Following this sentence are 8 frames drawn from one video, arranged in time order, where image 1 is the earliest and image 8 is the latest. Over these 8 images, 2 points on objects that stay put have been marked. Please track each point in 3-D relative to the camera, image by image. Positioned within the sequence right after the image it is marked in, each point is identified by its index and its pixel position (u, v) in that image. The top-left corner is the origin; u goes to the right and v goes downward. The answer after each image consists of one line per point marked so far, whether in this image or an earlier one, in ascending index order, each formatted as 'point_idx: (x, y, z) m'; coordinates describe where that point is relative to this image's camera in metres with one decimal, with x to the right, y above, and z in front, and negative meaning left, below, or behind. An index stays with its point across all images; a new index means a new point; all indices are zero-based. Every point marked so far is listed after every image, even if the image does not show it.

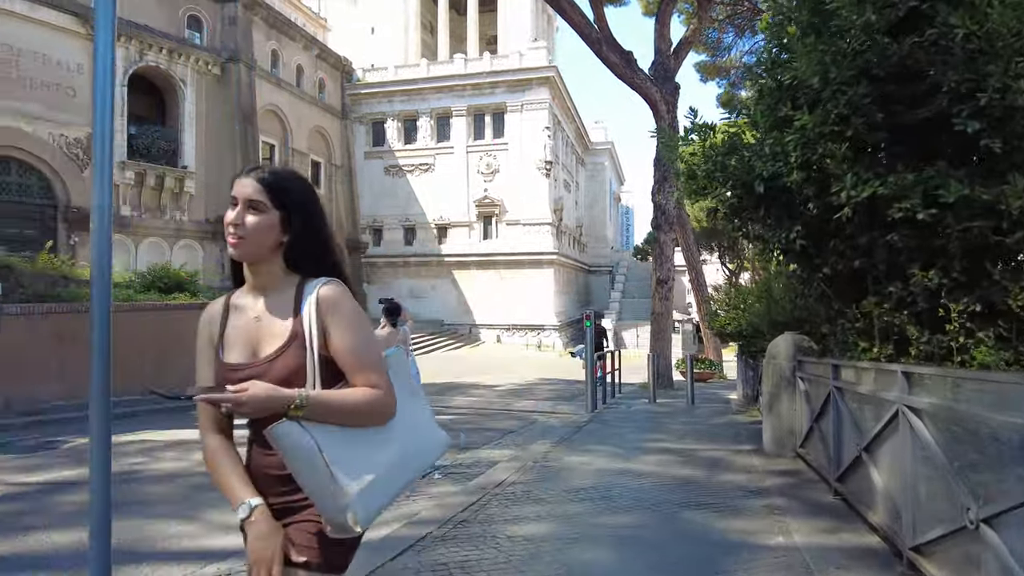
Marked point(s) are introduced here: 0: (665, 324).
0: (+3.9, -0.9, +16.6) m
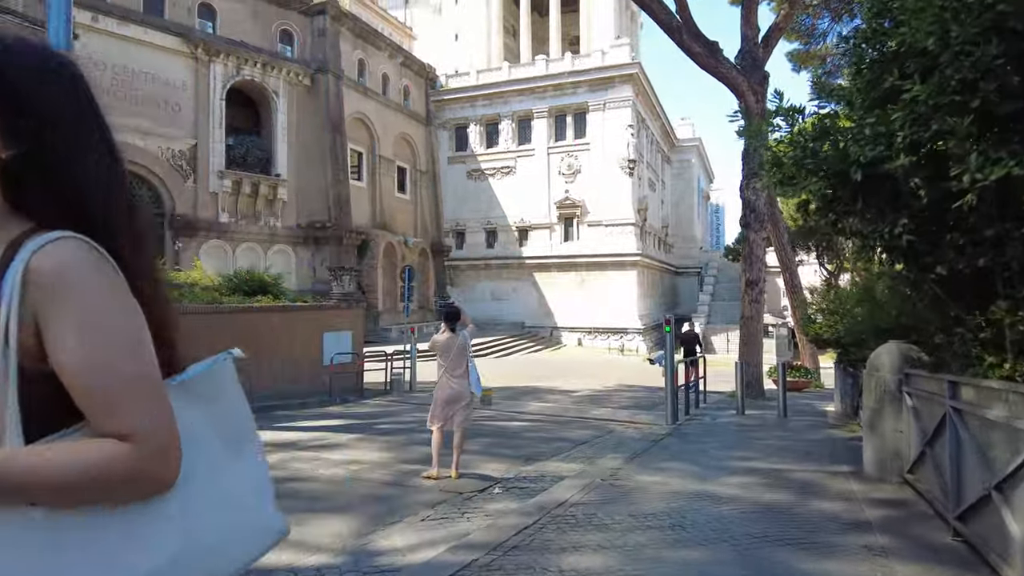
0: (+5.8, -1.0, +15.5) m
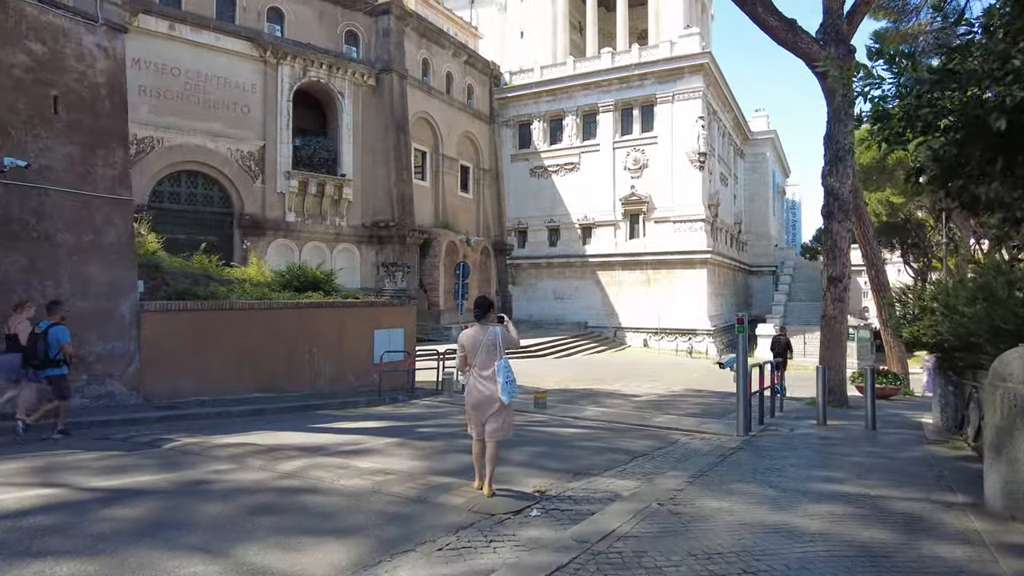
0: (+7.0, -0.9, +14.0) m
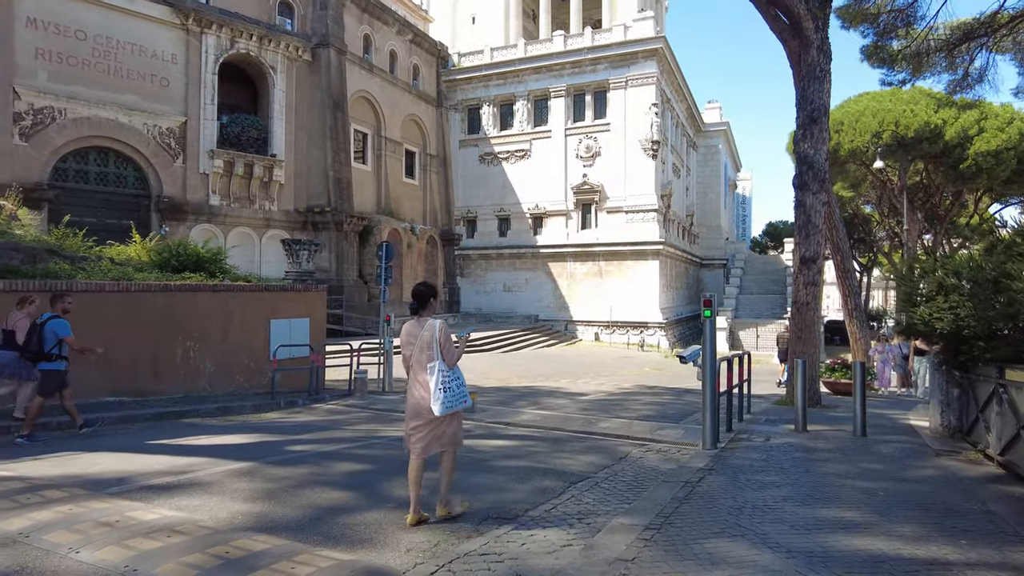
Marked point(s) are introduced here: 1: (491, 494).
0: (+5.6, -0.6, +12.2) m
1: (-0.2, -1.8, +5.8) m
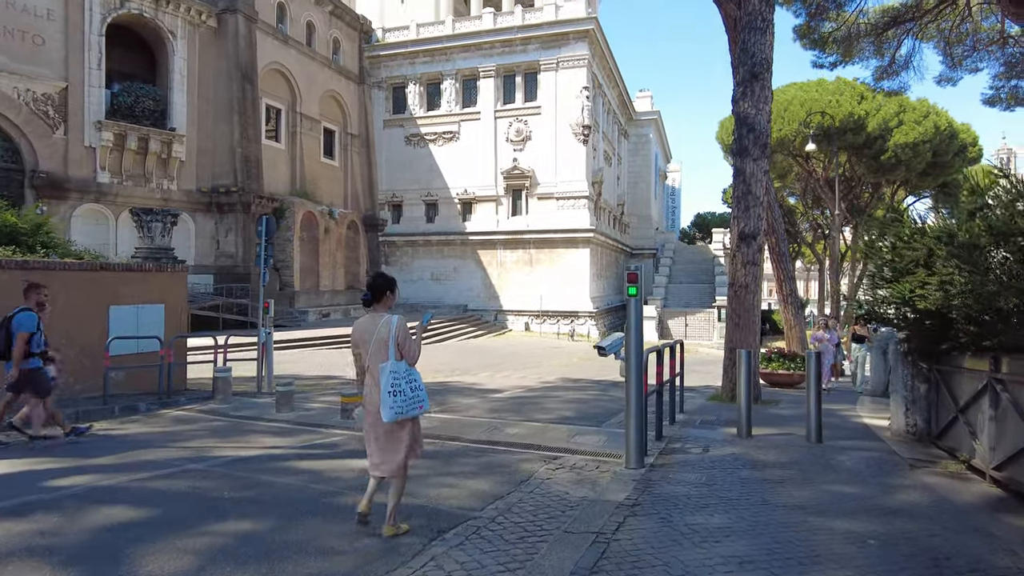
0: (+3.9, -0.2, +10.8) m
1: (-1.2, -1.6, +3.8) m
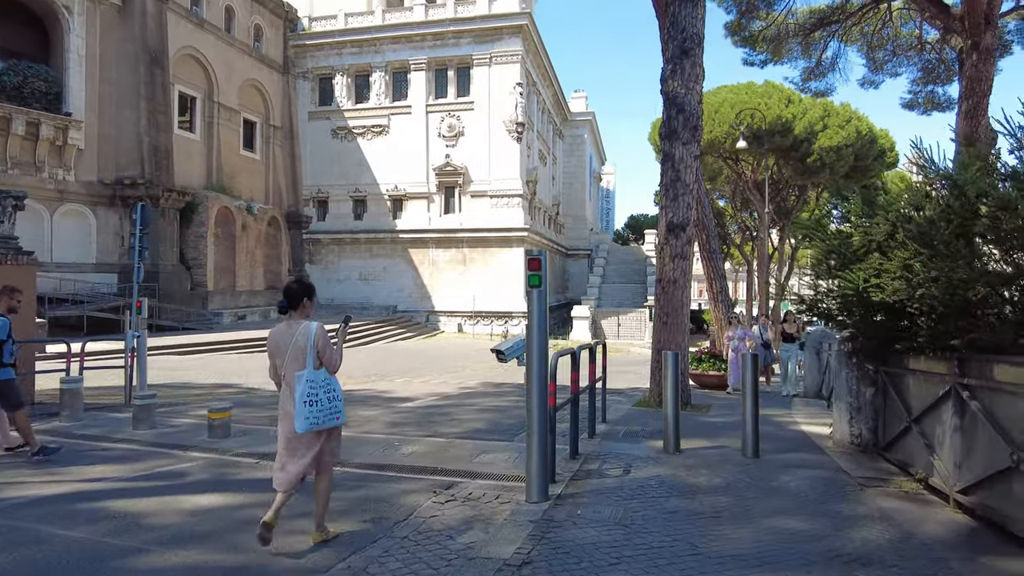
0: (+2.6, -0.2, +9.9) m
1: (-1.9, -1.5, +2.5) m
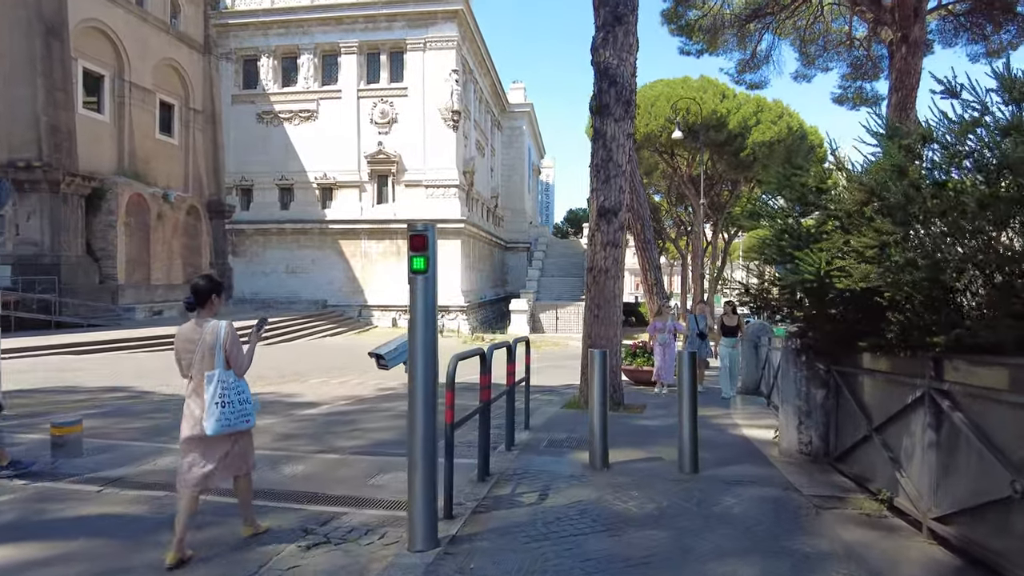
0: (+1.4, 0.0, +9.0) m
1: (-2.4, -1.4, +1.3) m
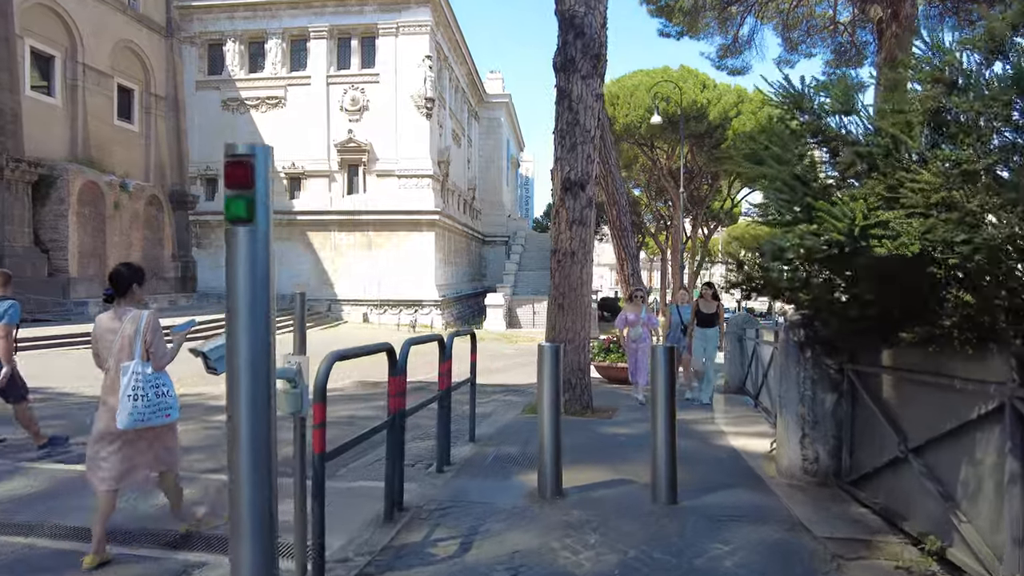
0: (+0.8, +0.2, +7.8) m
1: (-2.7, -1.3, 0.0) m
